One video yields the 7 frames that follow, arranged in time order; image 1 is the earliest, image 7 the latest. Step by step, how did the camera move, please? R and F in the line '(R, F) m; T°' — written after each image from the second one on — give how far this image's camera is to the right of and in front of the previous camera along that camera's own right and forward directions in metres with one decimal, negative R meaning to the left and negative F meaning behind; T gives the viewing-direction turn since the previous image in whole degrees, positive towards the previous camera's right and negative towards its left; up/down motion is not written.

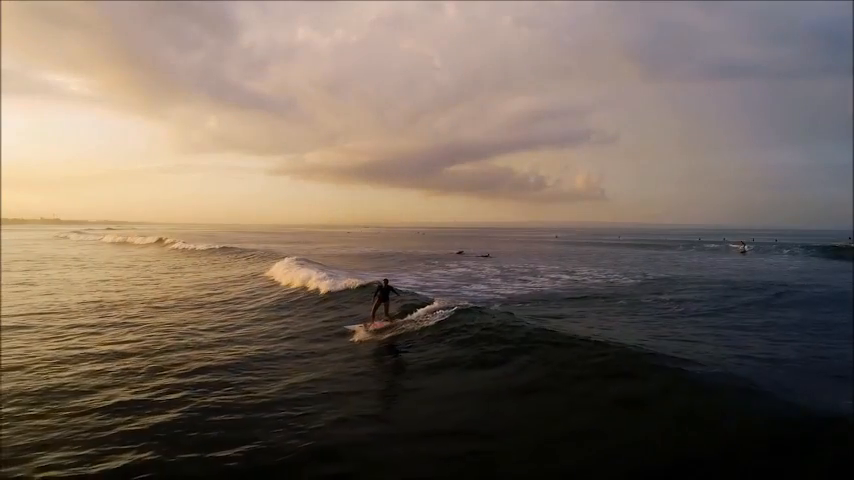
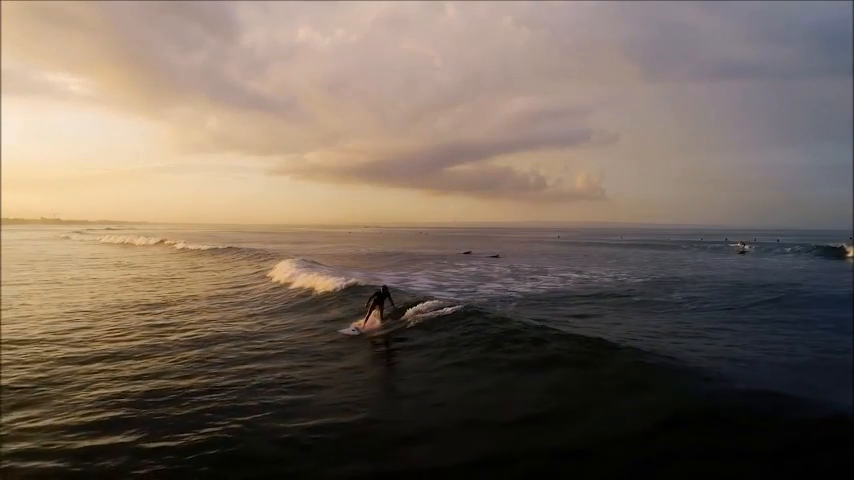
(-0.5, -0.4) m; 0°
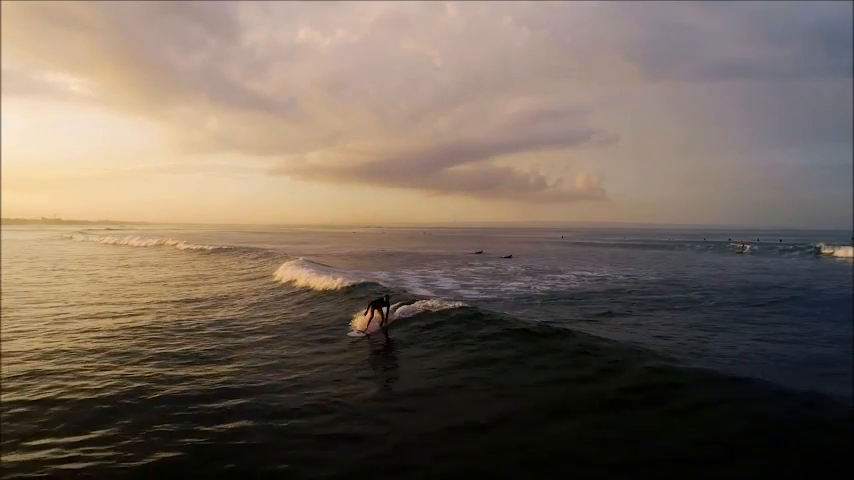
(-0.7, -0.4) m; 0°
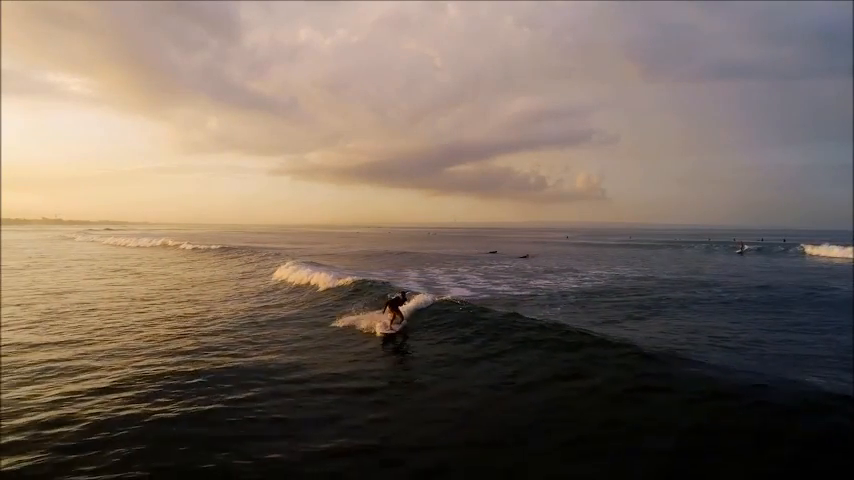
(-0.9, -0.4) m; 0°
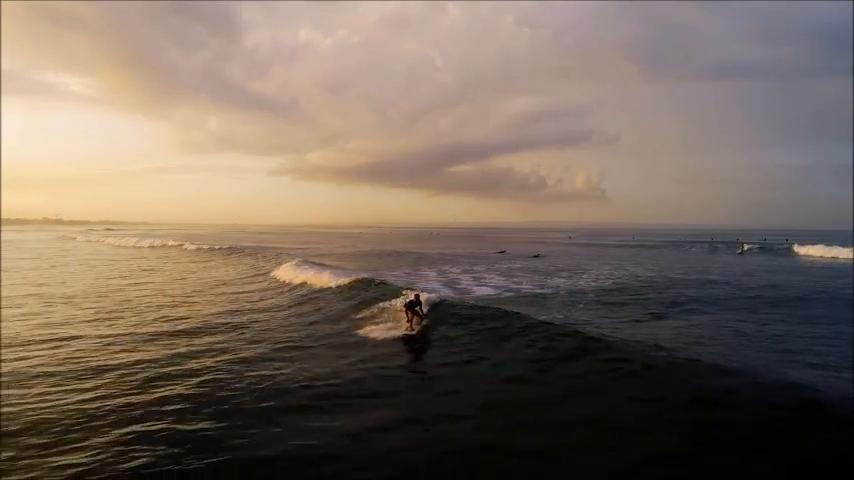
(-0.6, -0.3) m; 0°
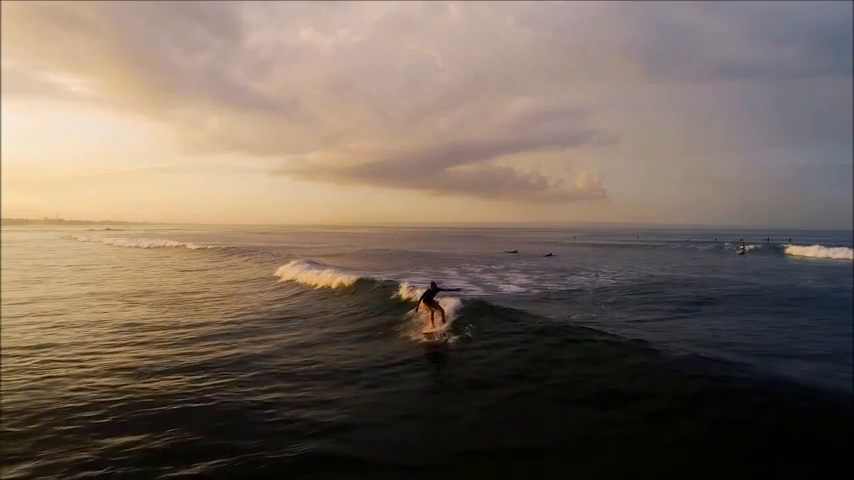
(-0.7, -0.3) m; 0°
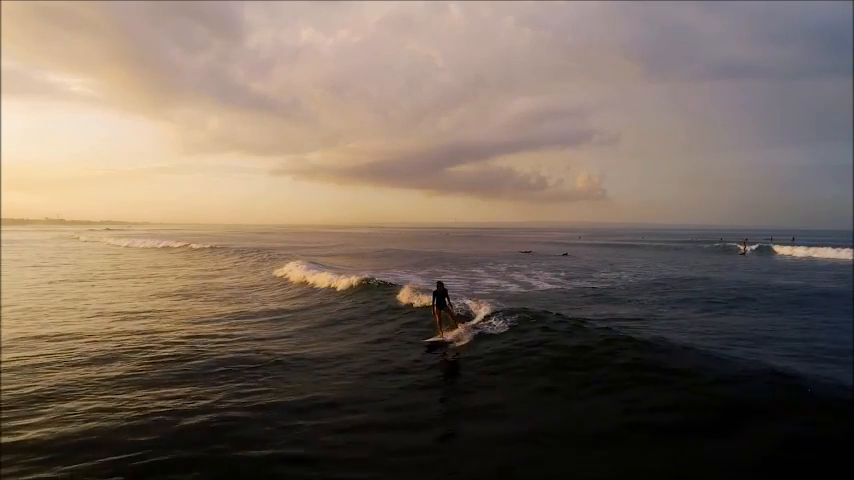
(-0.9, -0.4) m; 0°
